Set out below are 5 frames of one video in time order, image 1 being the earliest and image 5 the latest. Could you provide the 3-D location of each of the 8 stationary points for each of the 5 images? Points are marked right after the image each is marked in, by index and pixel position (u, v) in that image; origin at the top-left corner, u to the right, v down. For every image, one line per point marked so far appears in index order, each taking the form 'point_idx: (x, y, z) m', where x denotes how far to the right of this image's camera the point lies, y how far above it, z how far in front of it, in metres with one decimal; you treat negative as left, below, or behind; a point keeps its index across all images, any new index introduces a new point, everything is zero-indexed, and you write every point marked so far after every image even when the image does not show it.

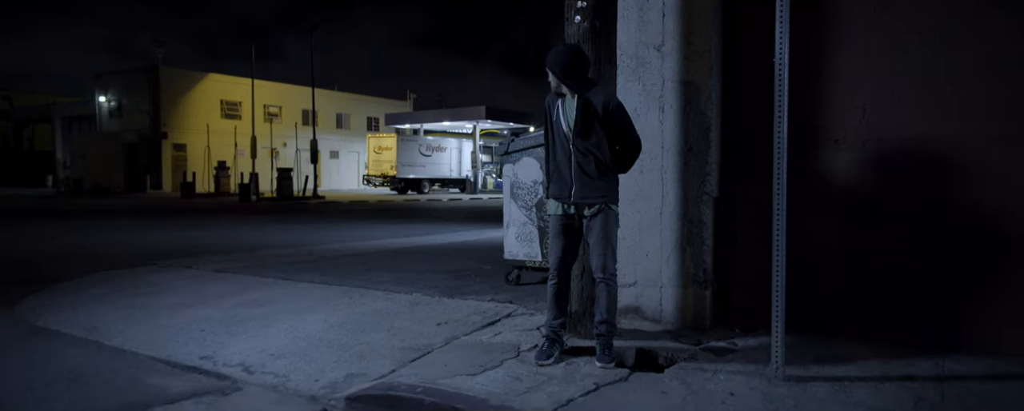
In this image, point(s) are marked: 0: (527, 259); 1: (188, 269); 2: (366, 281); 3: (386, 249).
0: (+0.1, -0.5, +6.1) m
1: (-3.9, -0.8, +8.0) m
2: (-1.5, -0.8, +6.8) m
3: (-1.9, -0.7, +10.4) m
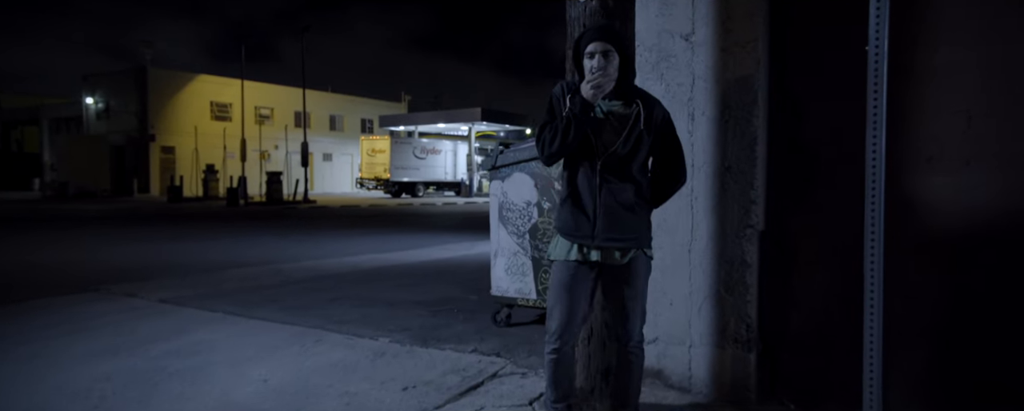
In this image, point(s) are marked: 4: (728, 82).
0: (0.0, -0.7, +5.1) m
1: (-4.0, -1.0, +6.9) m
2: (-1.6, -1.0, +5.7) m
3: (-2.1, -0.9, +9.4) m
4: (+1.1, +0.7, +3.5) m
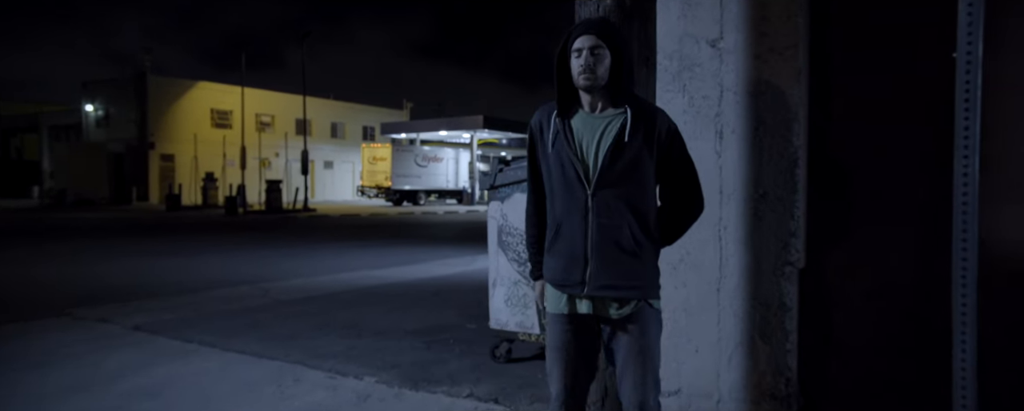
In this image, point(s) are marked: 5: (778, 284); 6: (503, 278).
0: (+0.1, -0.9, +4.6) m
1: (-4.0, -1.2, +6.4) m
2: (-1.6, -1.2, +5.2) m
3: (-2.0, -1.1, +8.9) m
4: (+1.1, +0.5, +3.0) m
5: (+1.2, -0.4, +3.0) m
6: (-0.1, -0.5, +4.6) m
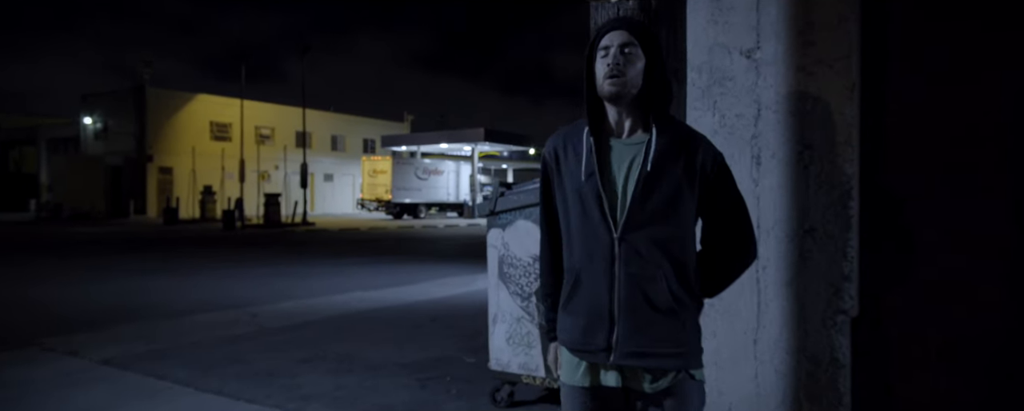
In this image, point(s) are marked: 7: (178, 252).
0: (+0.1, -1.0, +4.1) m
1: (-4.0, -1.4, +6.0) m
2: (-1.6, -1.3, +4.7) m
3: (-2.0, -1.4, +8.4) m
4: (+1.1, +0.4, +2.5) m
5: (+1.2, -0.5, +2.5) m
6: (0.0, -0.7, +4.2) m
7: (-10.2, -1.4, +19.9) m
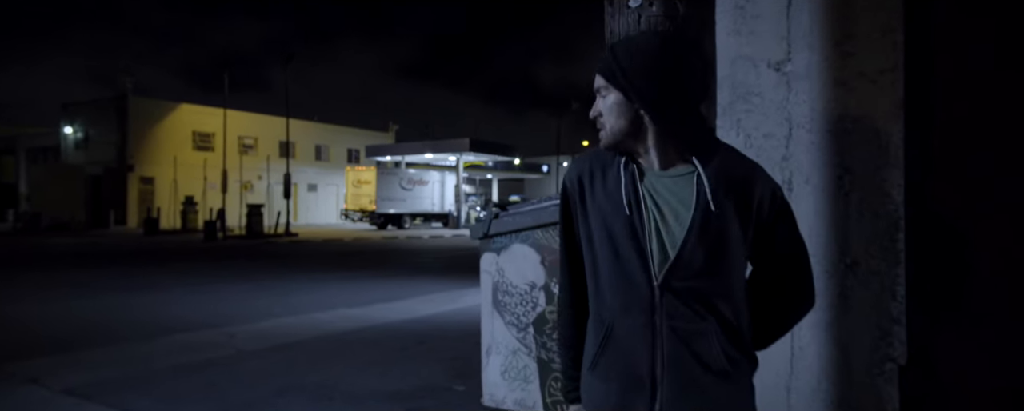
0: (0.0, -1.2, +3.8) m
1: (-4.1, -1.5, +5.6) m
2: (-1.6, -1.5, +4.4) m
3: (-2.1, -1.6, +8.0) m
4: (+1.2, +0.3, +2.3) m
5: (+1.2, -0.6, +2.2) m
6: (-0.1, -0.8, +3.8) m
7: (-10.5, -1.8, +19.4) m
